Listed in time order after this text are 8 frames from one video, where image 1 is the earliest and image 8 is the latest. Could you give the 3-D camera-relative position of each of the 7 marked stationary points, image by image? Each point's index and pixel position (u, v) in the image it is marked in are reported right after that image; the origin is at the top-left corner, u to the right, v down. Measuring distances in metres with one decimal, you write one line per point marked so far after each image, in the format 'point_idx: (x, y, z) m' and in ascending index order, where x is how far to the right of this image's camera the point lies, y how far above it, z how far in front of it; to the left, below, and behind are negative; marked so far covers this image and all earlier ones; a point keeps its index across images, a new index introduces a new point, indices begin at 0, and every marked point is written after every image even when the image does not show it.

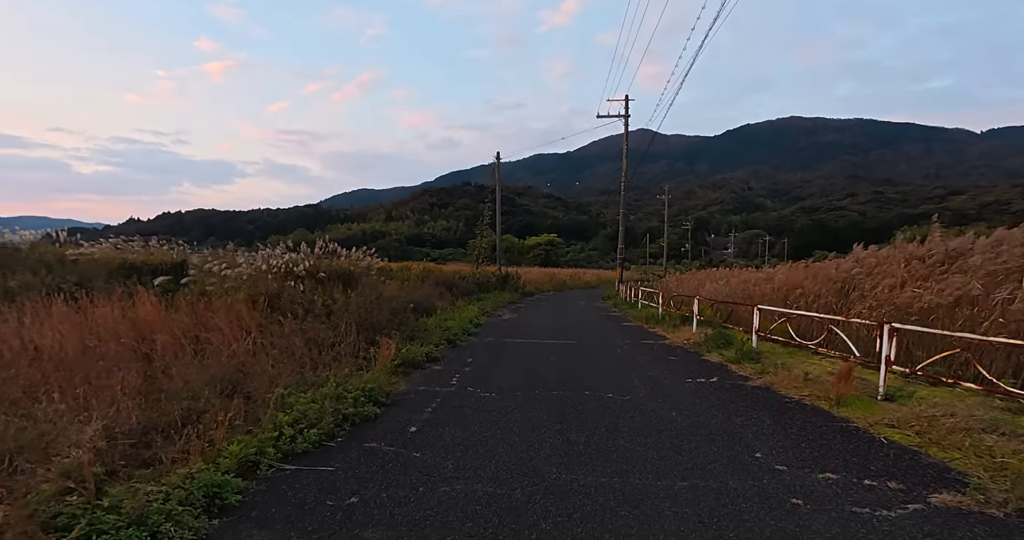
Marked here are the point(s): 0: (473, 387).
0: (-0.5, -1.6, +7.3) m
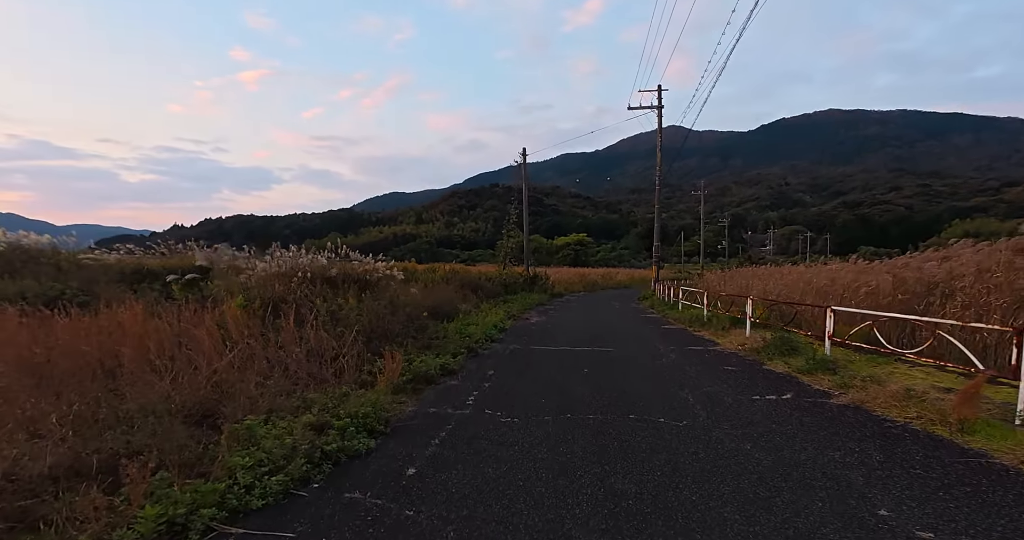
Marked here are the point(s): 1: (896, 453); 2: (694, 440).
0: (-0.2, -1.6, +6.0) m
1: (+3.4, -1.6, +4.7) m
2: (+1.7, -1.6, +5.0) m
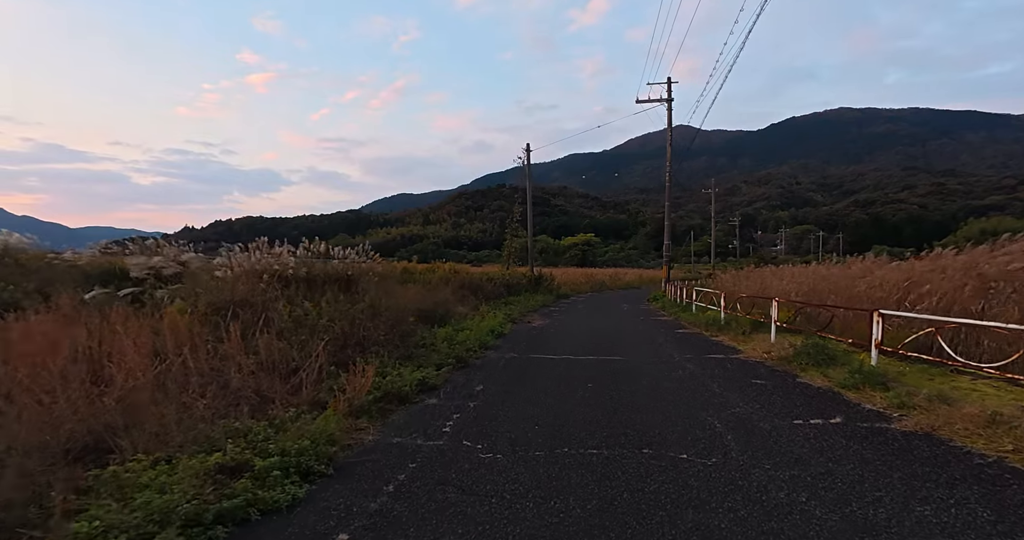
0: (-0.4, -1.5, +4.8) m
1: (+3.2, -1.6, +3.5) m
2: (+1.5, -1.5, +3.8) m
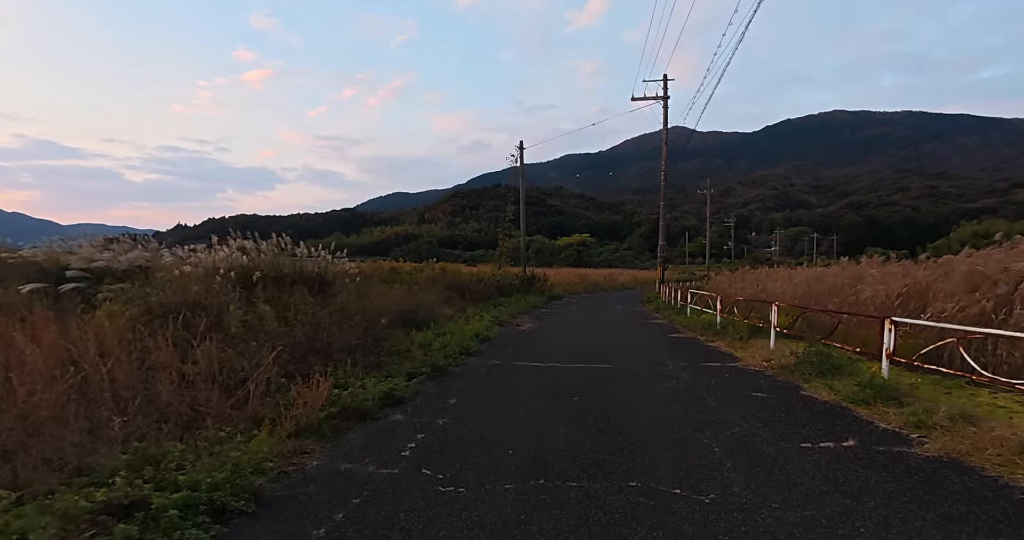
0: (-0.6, -1.5, +4.2) m
1: (+3.0, -1.6, +2.9) m
2: (+1.3, -1.6, +3.2) m
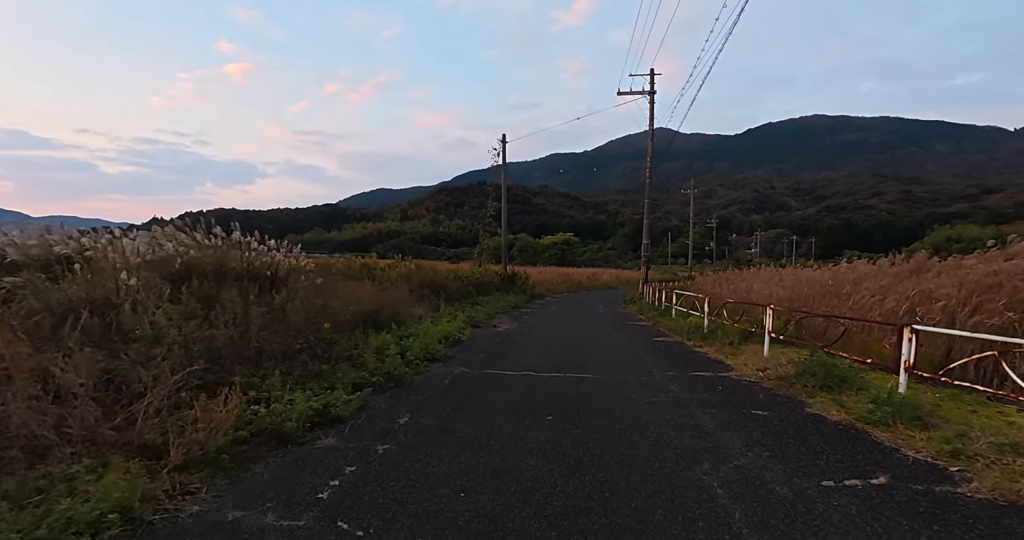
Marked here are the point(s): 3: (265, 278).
0: (-0.9, -1.5, +3.2) m
1: (+2.7, -1.6, +2.0) m
2: (+1.0, -1.5, +2.2) m
3: (-4.6, -0.1, +10.1) m
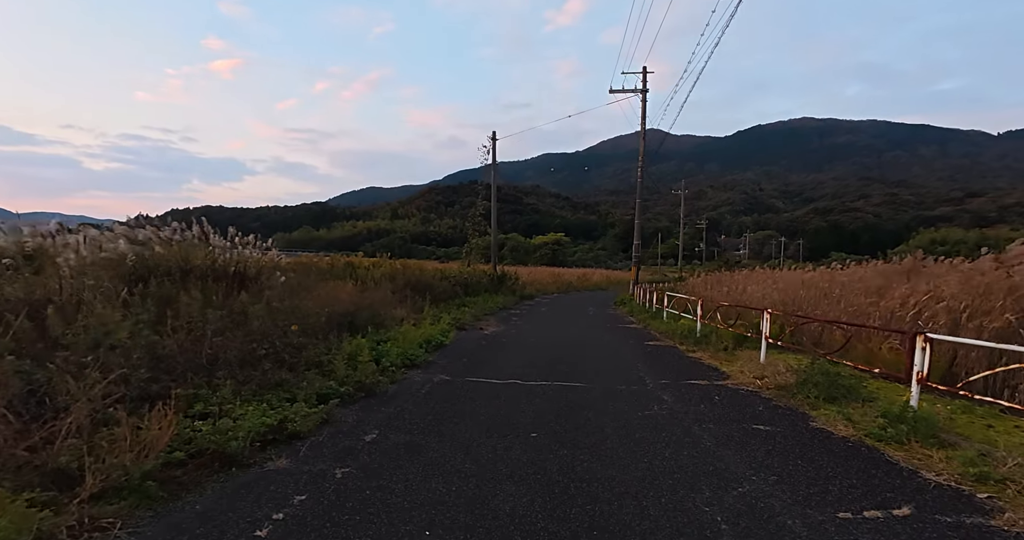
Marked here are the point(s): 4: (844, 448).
0: (-1.1, -1.5, +2.7) m
1: (+2.6, -1.6, +1.5) m
2: (+0.9, -1.6, +1.7) m
3: (-4.9, -0.1, +9.5) m
4: (+3.0, -1.6, +4.9) m
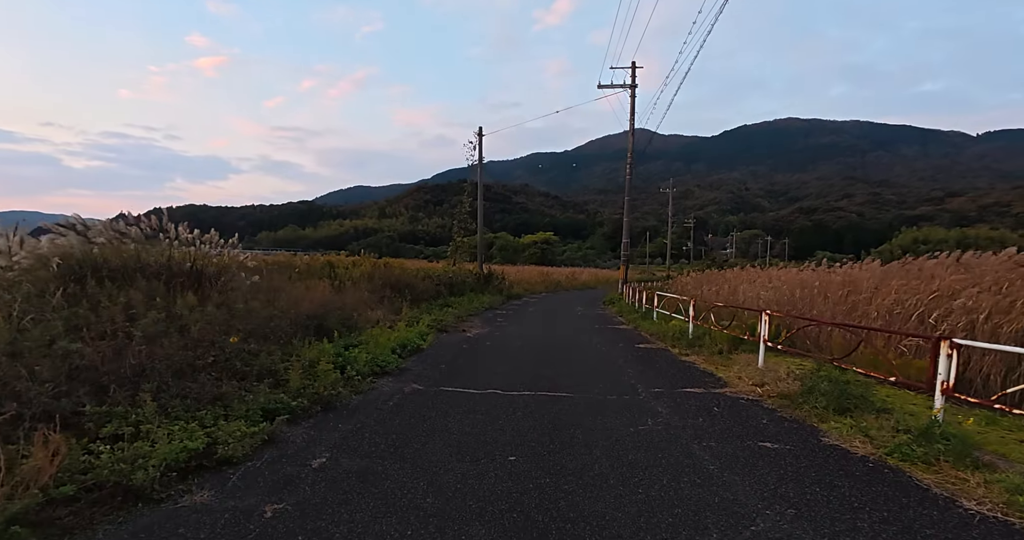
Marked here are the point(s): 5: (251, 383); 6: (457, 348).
0: (-1.2, -1.5, +2.0) m
1: (+2.5, -1.6, +0.9) m
2: (+0.8, -1.5, +1.1) m
3: (-5.2, -0.1, +8.8) m
4: (+2.8, -1.6, +4.3) m
5: (-2.7, -1.2, +5.7) m
6: (-1.1, -1.5, +10.4) m
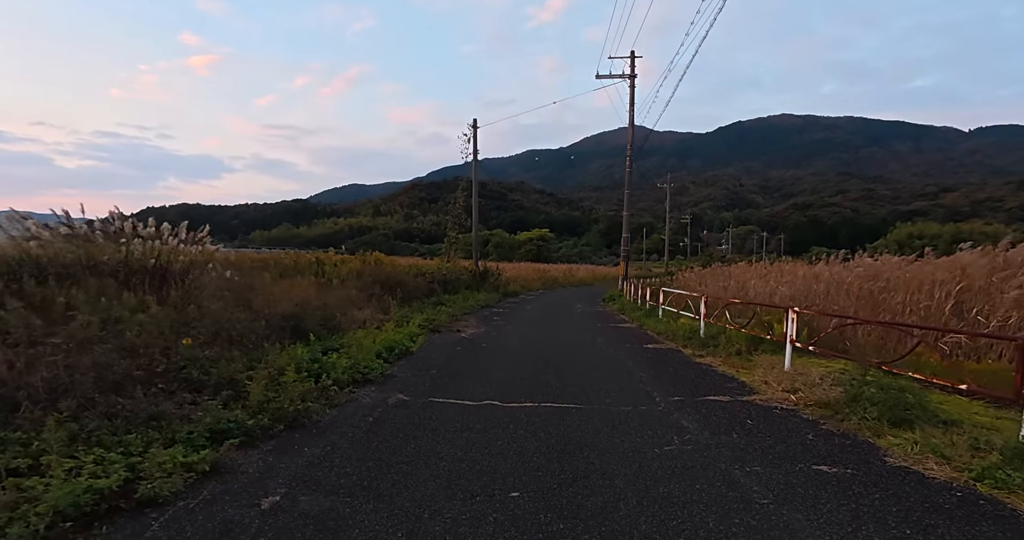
0: (-1.2, -1.4, +1.1) m
1: (+2.5, -1.5, +0.1) m
2: (+0.8, -1.5, +0.2) m
3: (-5.2, -0.1, +7.8) m
4: (+2.8, -1.5, +3.5) m
5: (-2.7, -1.1, +4.8) m
6: (-1.1, -1.4, +9.5) m
